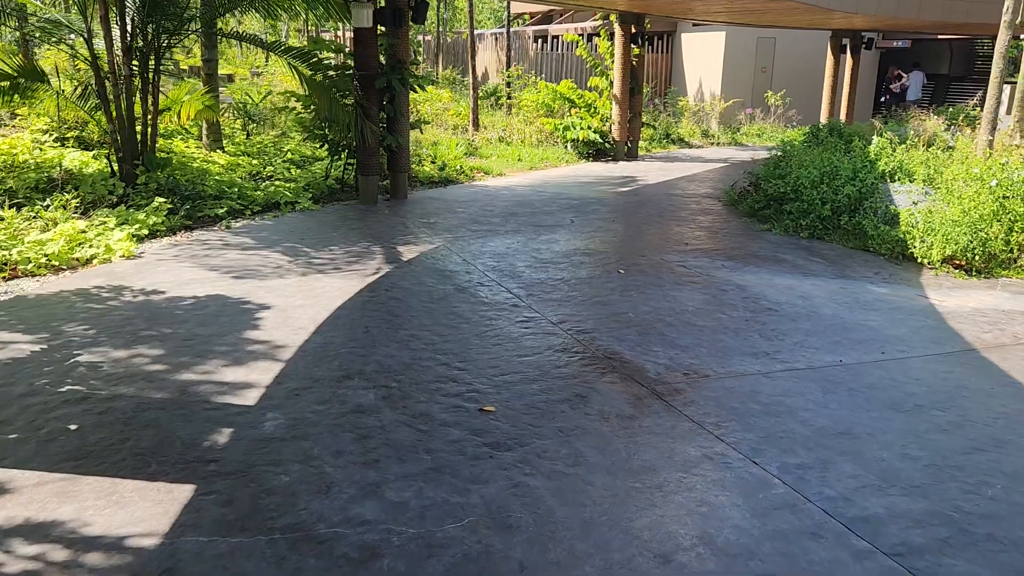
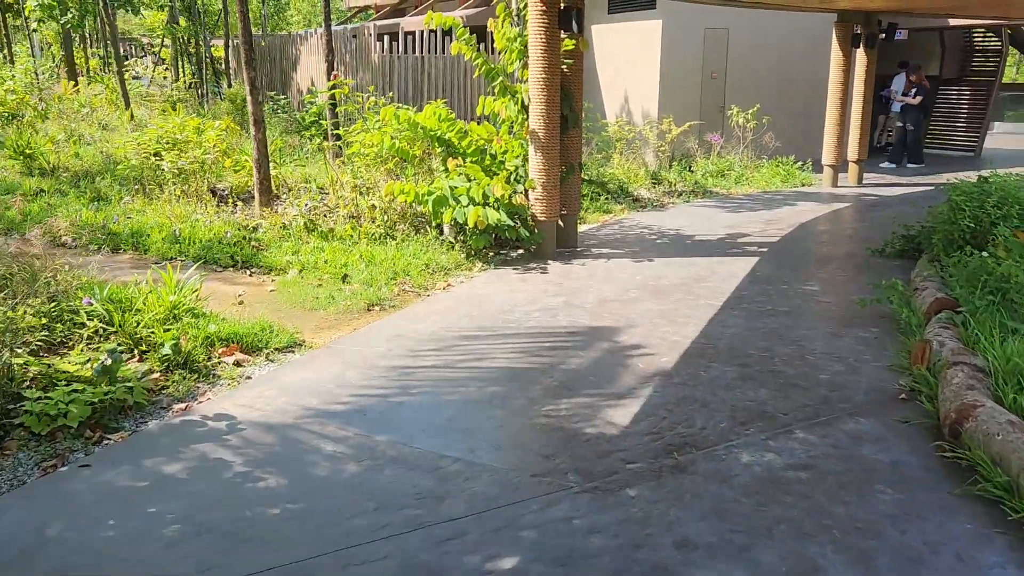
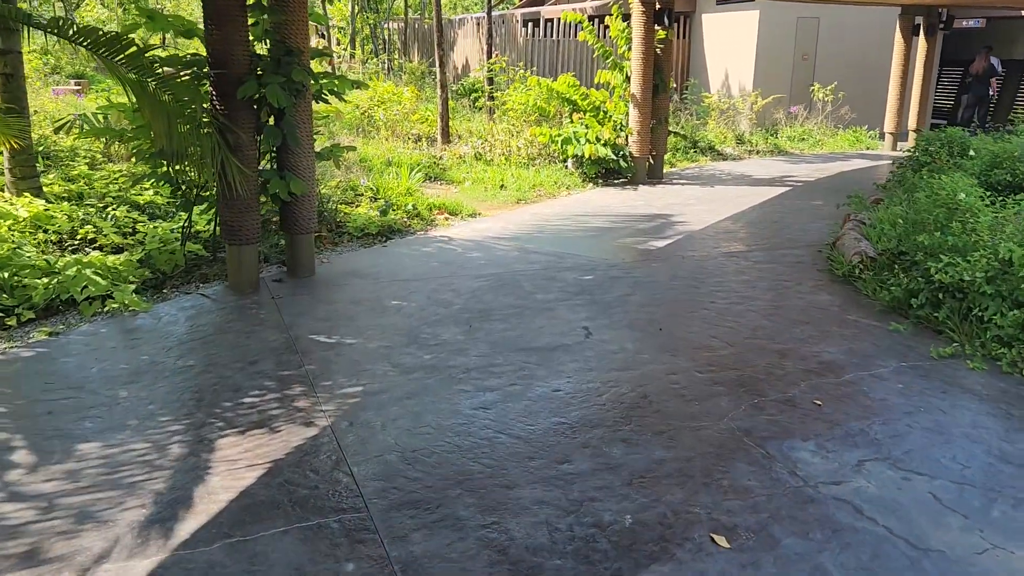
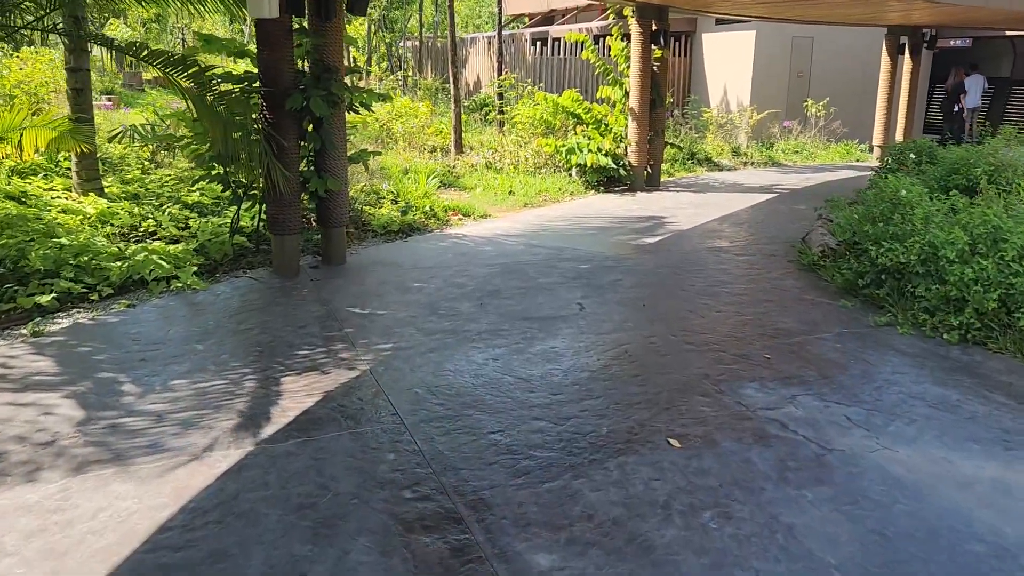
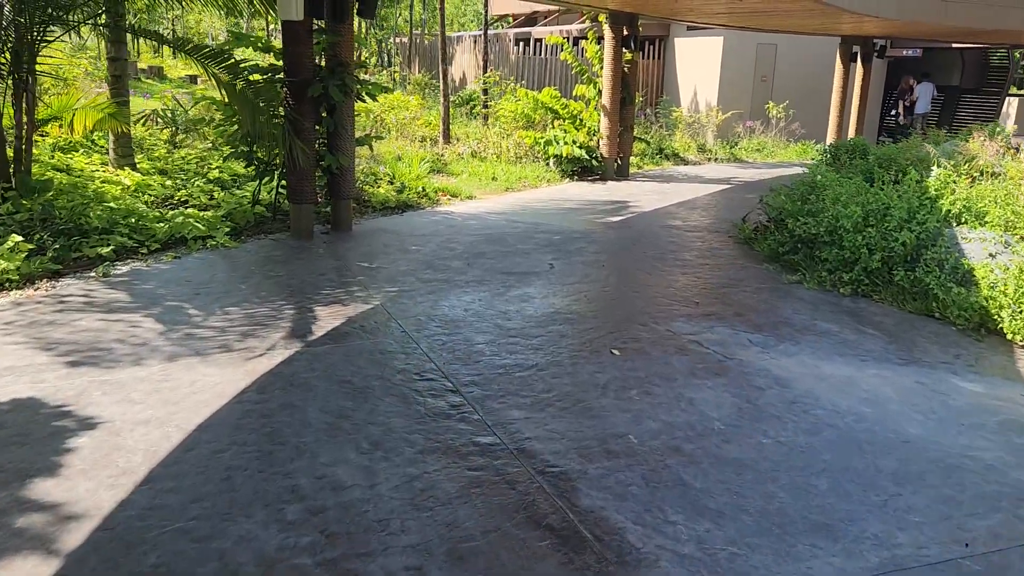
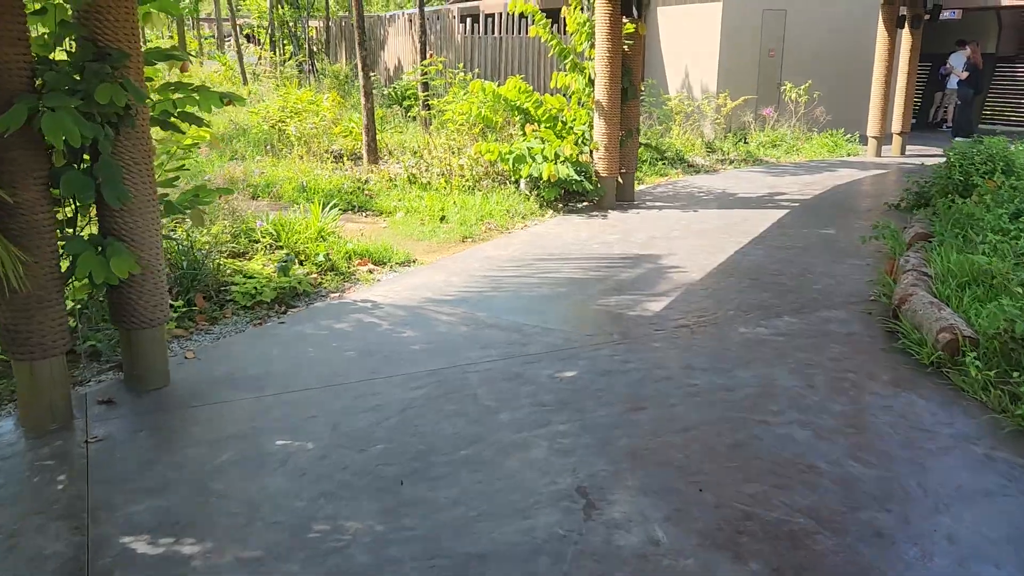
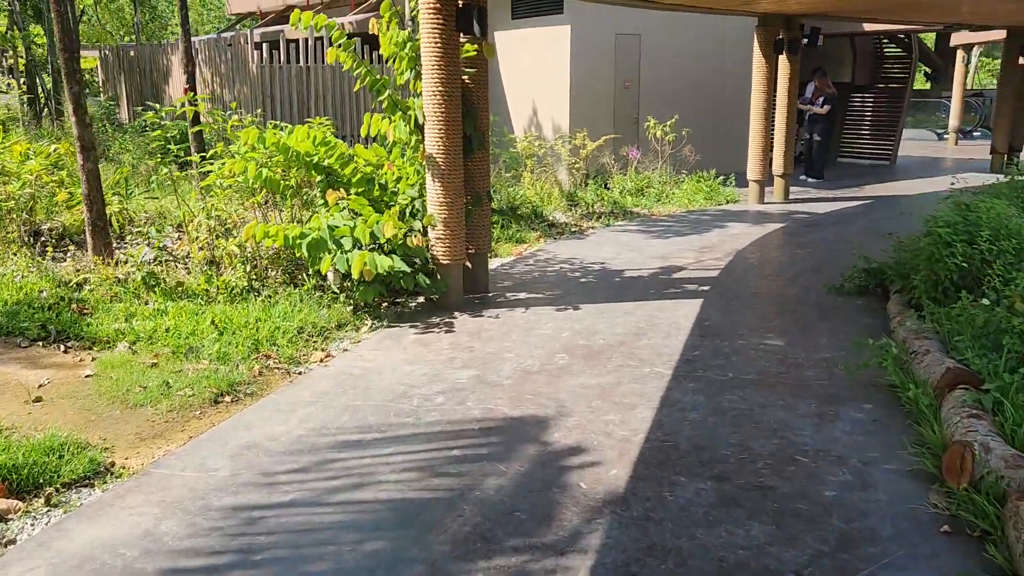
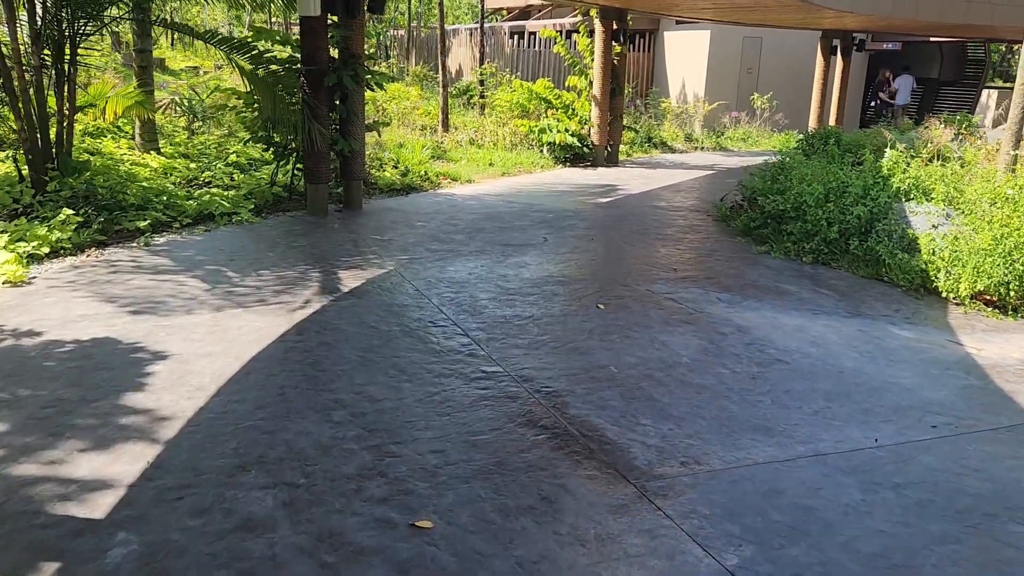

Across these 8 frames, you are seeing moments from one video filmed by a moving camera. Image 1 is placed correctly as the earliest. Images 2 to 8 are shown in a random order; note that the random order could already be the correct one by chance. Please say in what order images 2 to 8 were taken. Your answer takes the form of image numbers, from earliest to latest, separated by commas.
8, 5, 4, 3, 6, 2, 7
